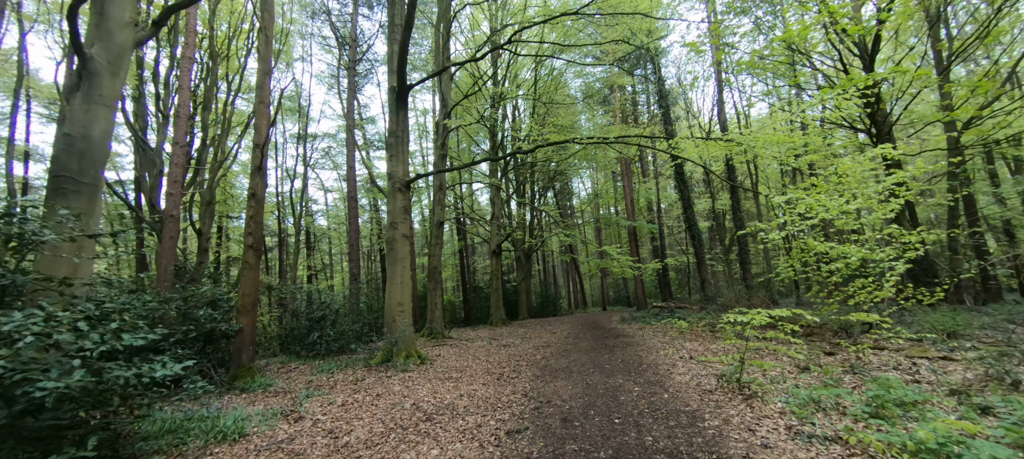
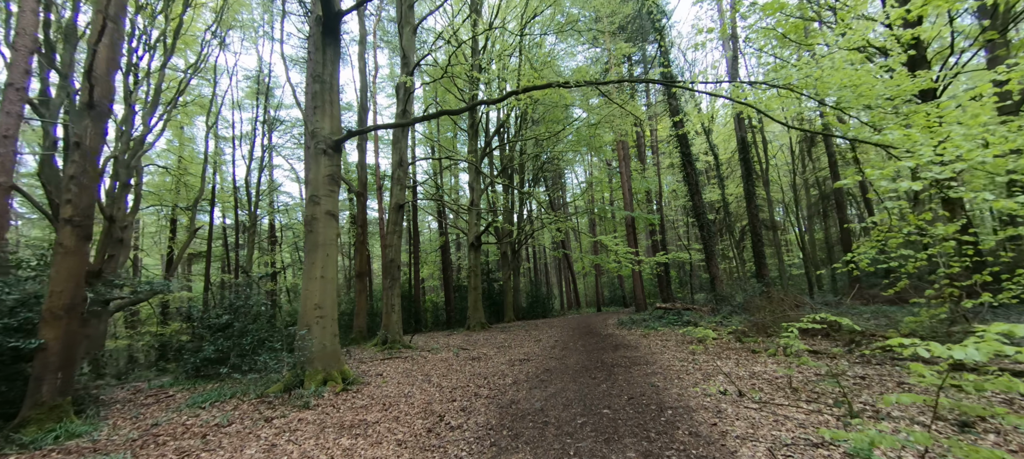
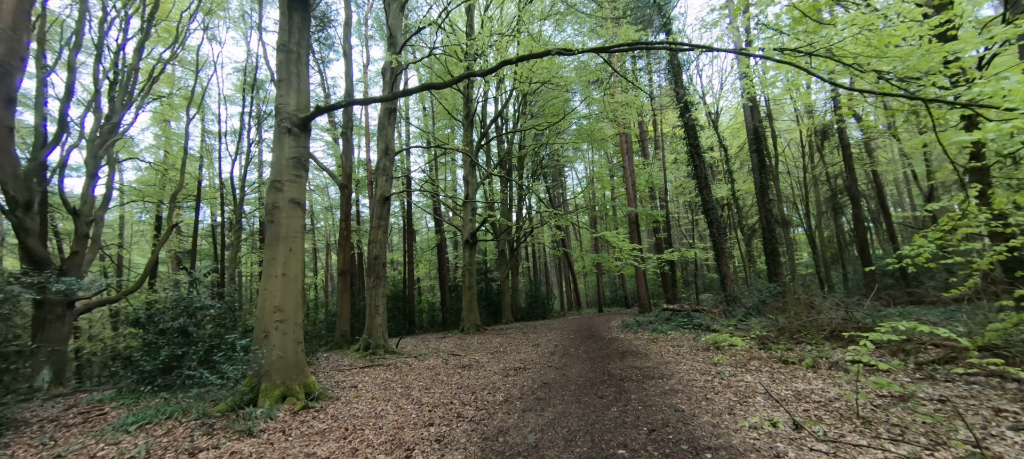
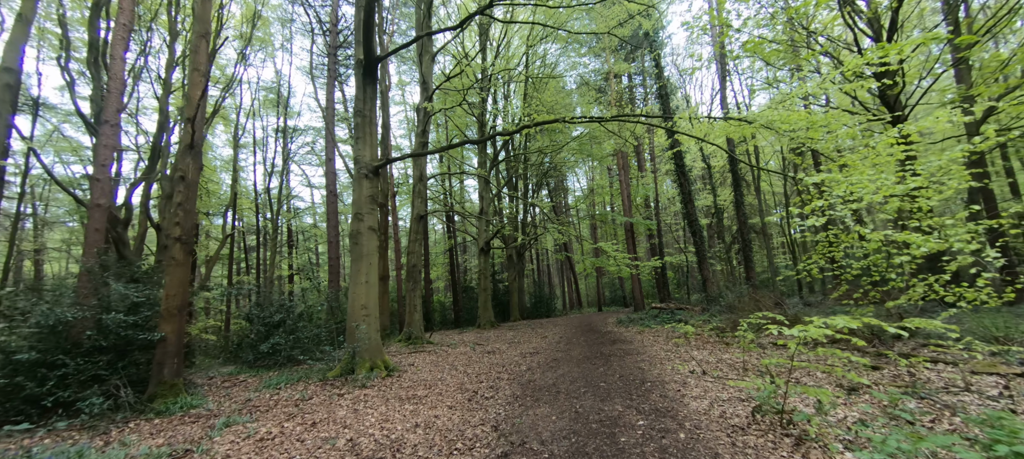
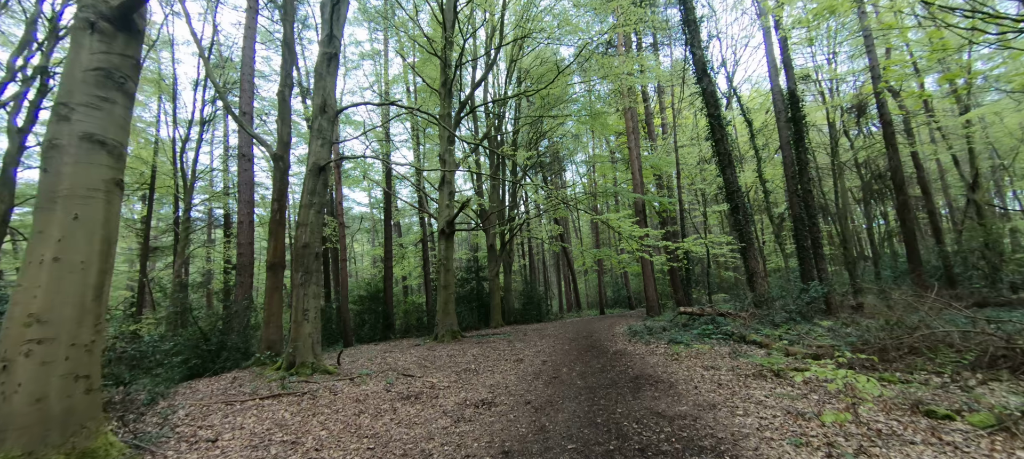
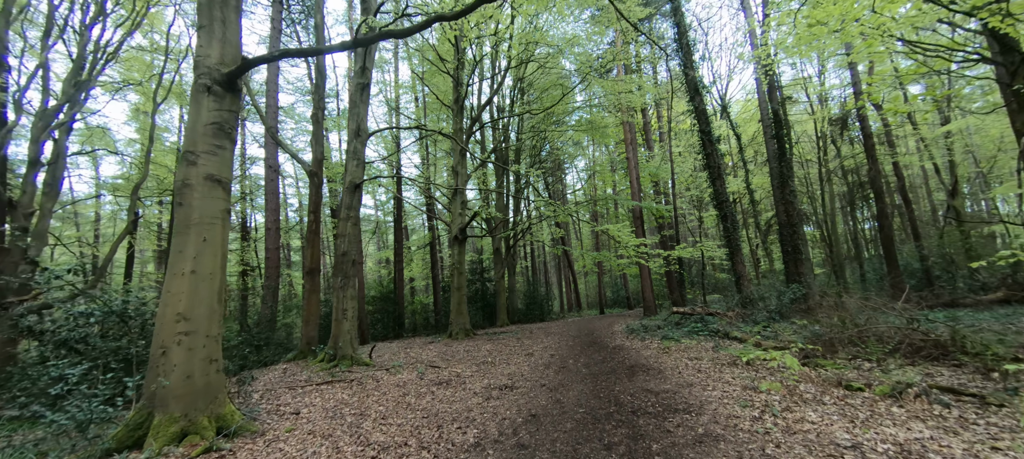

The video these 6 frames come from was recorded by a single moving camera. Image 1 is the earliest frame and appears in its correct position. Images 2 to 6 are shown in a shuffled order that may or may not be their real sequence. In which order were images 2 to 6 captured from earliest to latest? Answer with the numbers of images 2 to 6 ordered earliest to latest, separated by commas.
4, 2, 3, 6, 5
